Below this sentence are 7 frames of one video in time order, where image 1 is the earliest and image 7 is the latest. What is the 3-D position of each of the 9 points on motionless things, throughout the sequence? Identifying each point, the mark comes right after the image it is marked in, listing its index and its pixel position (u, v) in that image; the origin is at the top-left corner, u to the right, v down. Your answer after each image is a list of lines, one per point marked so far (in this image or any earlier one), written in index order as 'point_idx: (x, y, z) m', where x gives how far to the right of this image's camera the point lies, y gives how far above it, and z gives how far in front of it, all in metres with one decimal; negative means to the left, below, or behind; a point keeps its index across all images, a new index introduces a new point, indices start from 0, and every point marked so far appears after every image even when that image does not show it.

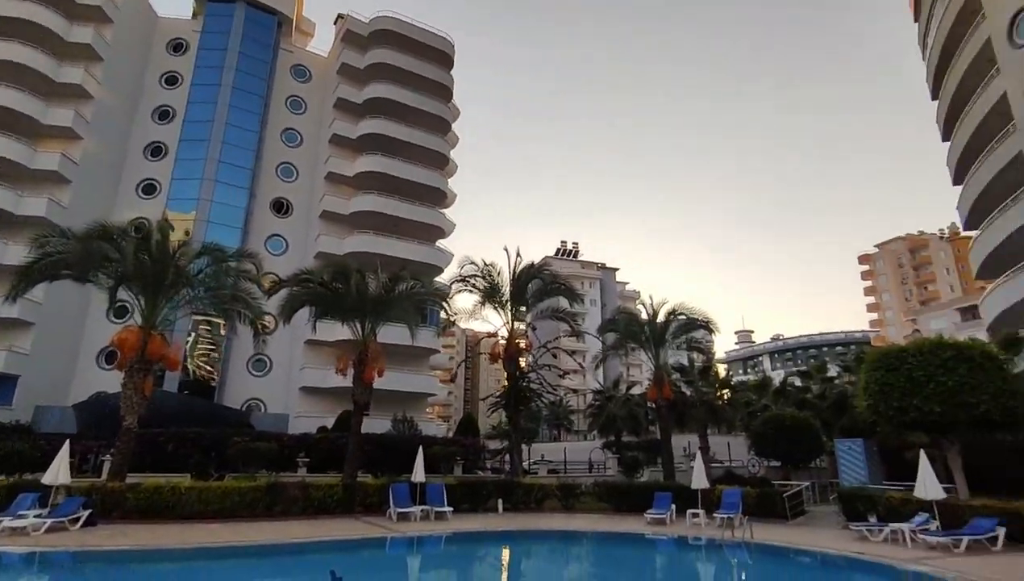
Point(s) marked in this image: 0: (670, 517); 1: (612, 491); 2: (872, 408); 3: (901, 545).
0: (+4.9, -7.7, +19.3) m
1: (+3.4, -7.5, +21.4) m
2: (+11.5, -3.7, +18.2) m
3: (+9.1, -6.0, +13.4) m
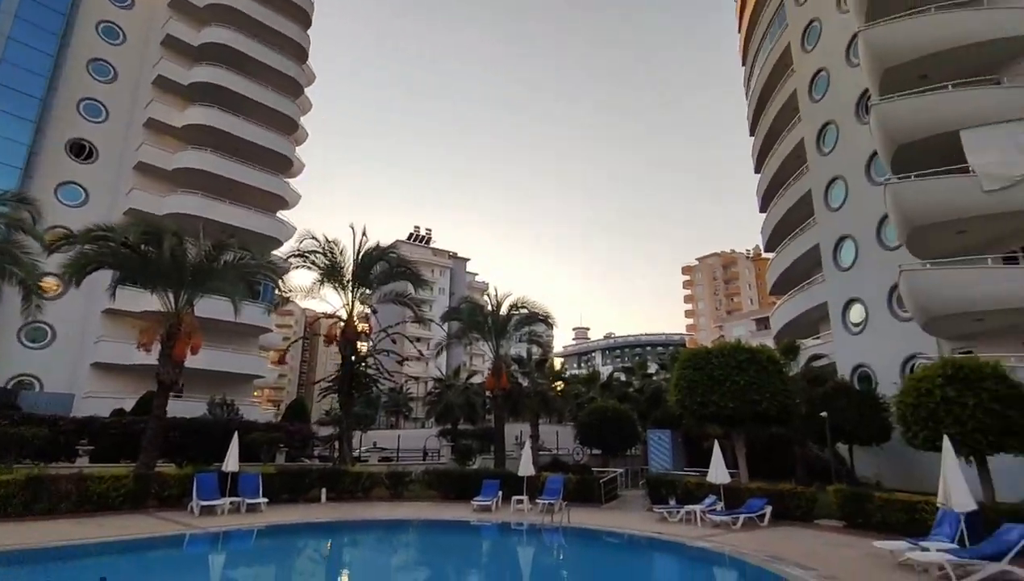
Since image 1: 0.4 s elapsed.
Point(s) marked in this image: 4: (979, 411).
0: (-1.0, -7.4, +19.8) m
1: (-2.9, -7.1, +21.4) m
2: (+6.0, -3.9, +20.3) m
3: (+4.8, -6.3, +15.2) m
4: (+10.2, -2.6, +12.5) m
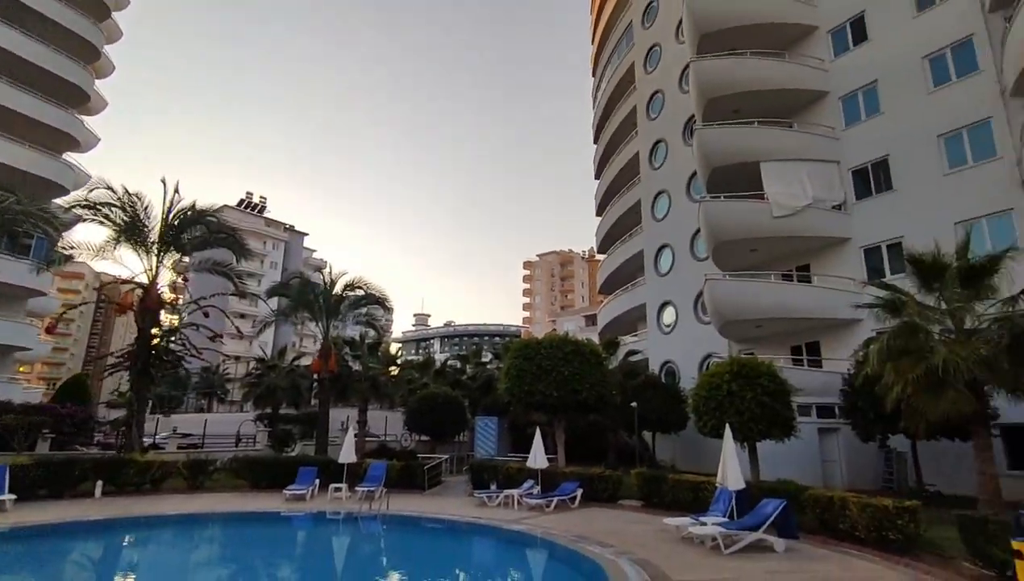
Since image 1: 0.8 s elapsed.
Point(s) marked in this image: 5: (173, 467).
0: (-6.9, -6.6, +18.6) m
1: (-9.2, -6.1, +19.7) m
2: (-0.1, -3.6, +20.9) m
3: (-0.1, -6.0, +15.7) m
4: (+6.1, -2.9, +14.5) m
5: (-11.7, -6.0, +19.2) m
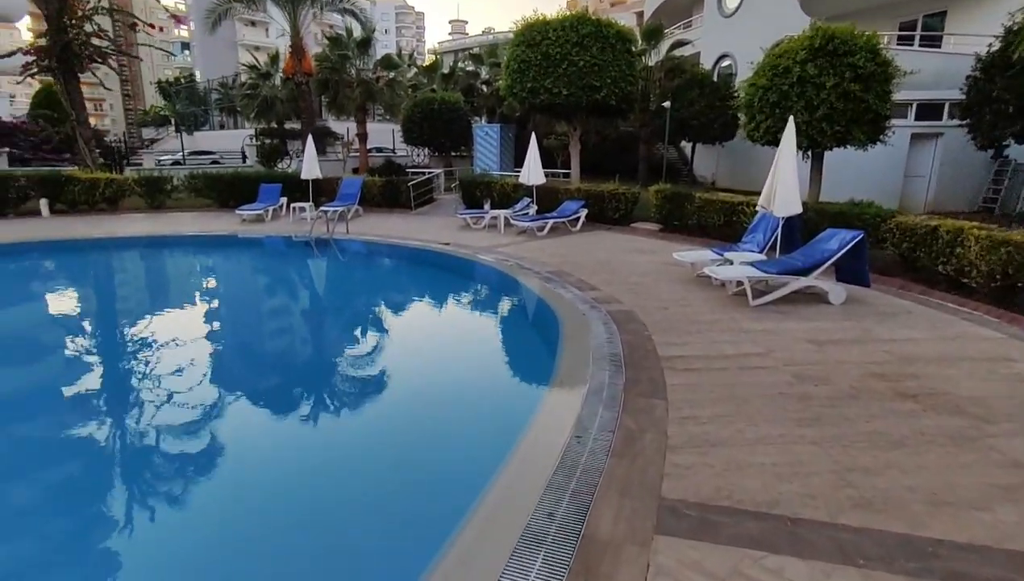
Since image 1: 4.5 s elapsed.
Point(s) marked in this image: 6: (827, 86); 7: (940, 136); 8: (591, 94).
0: (-6.9, +2.3, +16.5) m
1: (-9.1, +3.3, +17.3) m
2: (0.0, +5.9, +16.6) m
3: (-0.3, +1.3, +13.1) m
4: (+5.7, +3.5, +10.1) m
5: (-11.6, +3.2, +17.1) m
6: (+5.6, +3.6, +10.1) m
7: (+10.0, +3.6, +13.3) m
8: (+2.3, +5.5, +15.9) m
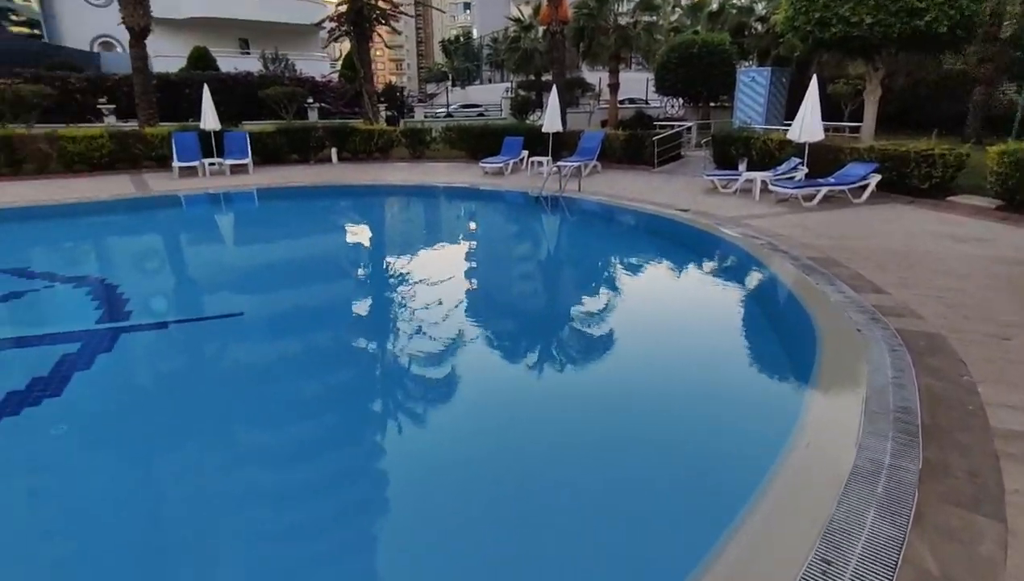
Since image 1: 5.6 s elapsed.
0: (+0.1, +3.7, +16.6) m
1: (-1.5, +5.0, +18.2) m
2: (+6.7, +6.5, +13.6) m
3: (+4.6, +1.8, +11.0) m
4: (+9.1, +3.0, +5.7) m
5: (-3.9, +5.2, +19.0) m
6: (+9.0, +3.2, +5.7) m
7: (+14.3, +2.8, +6.8) m
8: (+8.5, +5.7, +12.2) m
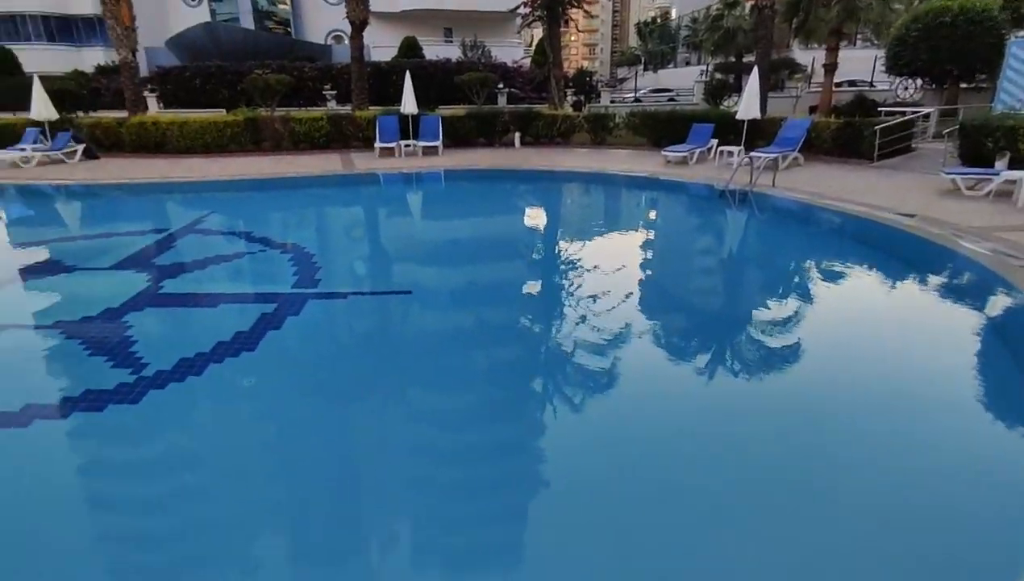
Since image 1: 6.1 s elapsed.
0: (+5.1, +3.7, +15.3) m
1: (+4.2, +5.2, +17.2) m
2: (+10.8, +5.8, +10.4) m
3: (+7.6, +1.3, +8.7) m
4: (+10.4, +2.1, +2.2) m
5: (+2.2, +5.6, +18.7) m
6: (+10.3, +2.3, +2.3) m
7: (+15.7, +1.4, +1.9) m
8: (+12.0, +4.9, +8.5) m
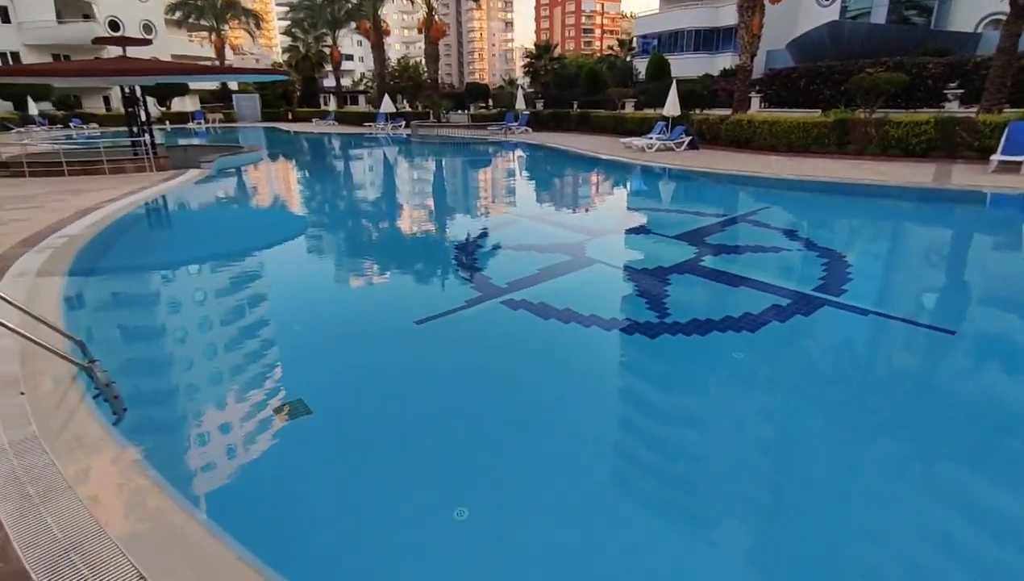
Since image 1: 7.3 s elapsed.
0: (+15.7, +0.5, +5.9) m
1: (+17.0, +1.8, +7.7) m
2: (+15.9, +1.5, -1.7) m
3: (+11.5, -1.7, +0.2) m
4: (+8.4, -0.9, -6.2) m
5: (+17.0, +2.6, +10.1) m
6: (+8.5, -0.7, -6.1) m
7: (+11.1, -2.9, -10.3) m
8: (+14.9, +0.6, -3.8) m
